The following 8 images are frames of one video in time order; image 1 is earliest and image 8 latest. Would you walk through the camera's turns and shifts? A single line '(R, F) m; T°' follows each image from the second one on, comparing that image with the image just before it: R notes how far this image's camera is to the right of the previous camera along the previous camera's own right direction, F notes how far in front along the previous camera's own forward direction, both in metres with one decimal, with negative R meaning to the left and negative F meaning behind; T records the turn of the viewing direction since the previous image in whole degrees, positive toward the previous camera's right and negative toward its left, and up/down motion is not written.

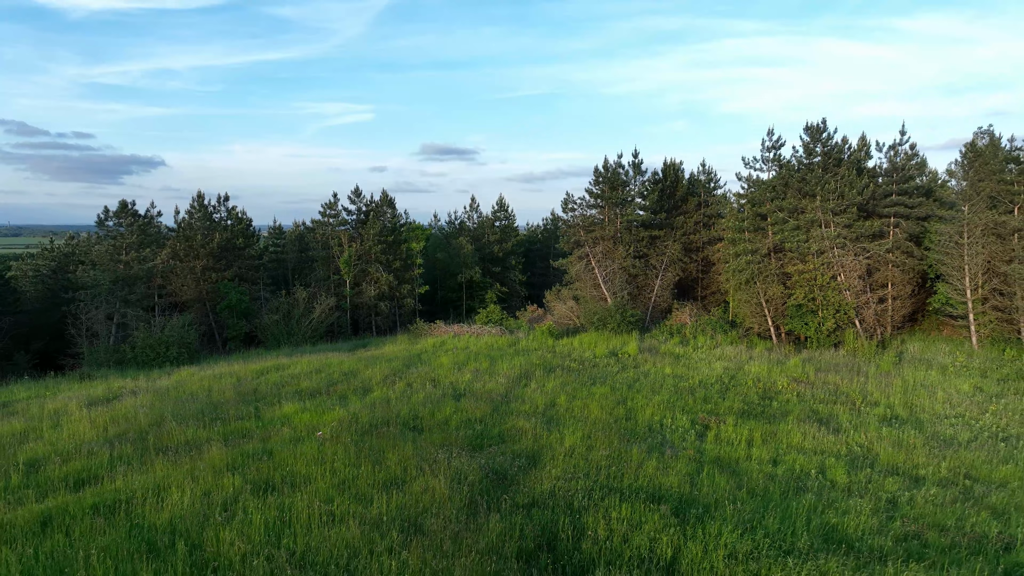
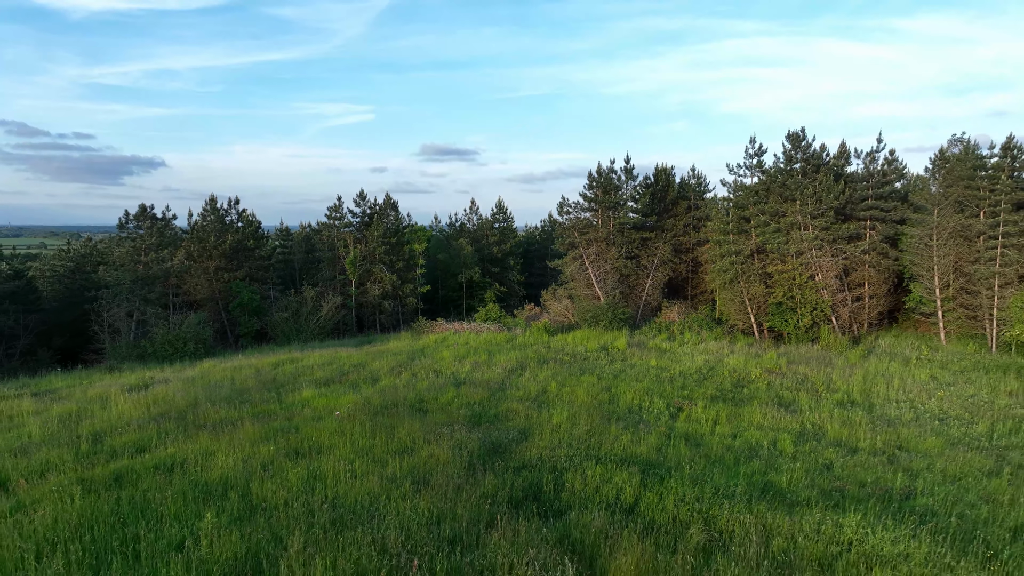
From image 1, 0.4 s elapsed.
(+0.1, -0.8) m; 0°
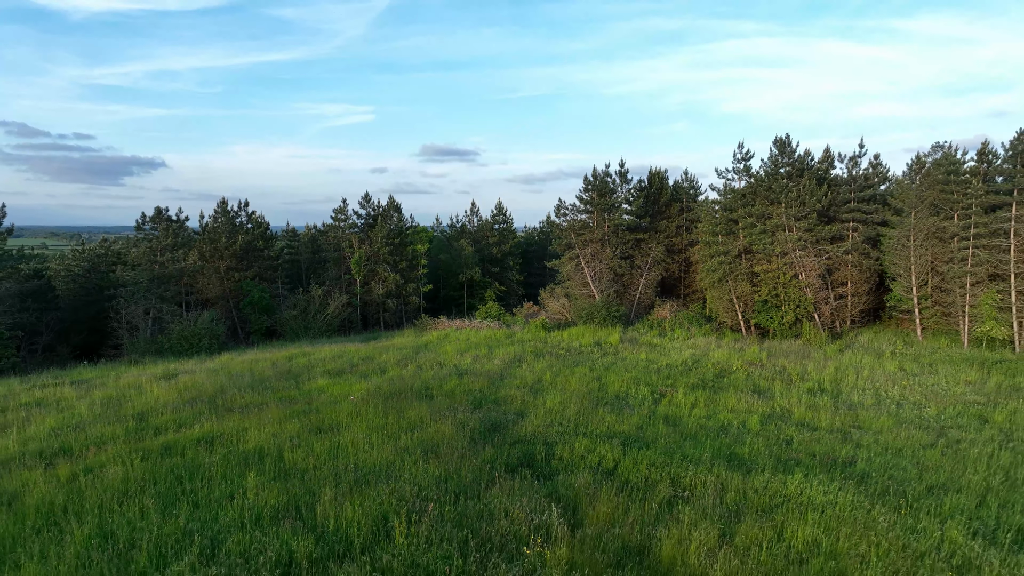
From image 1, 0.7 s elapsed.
(0.0, -0.7) m; 0°
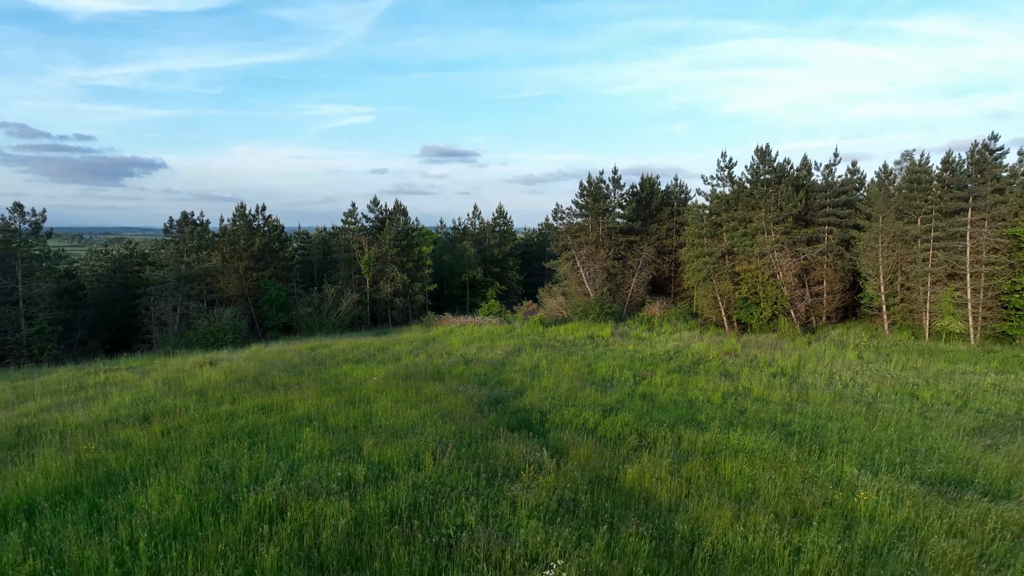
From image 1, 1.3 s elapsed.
(0.0, -1.2) m; 0°
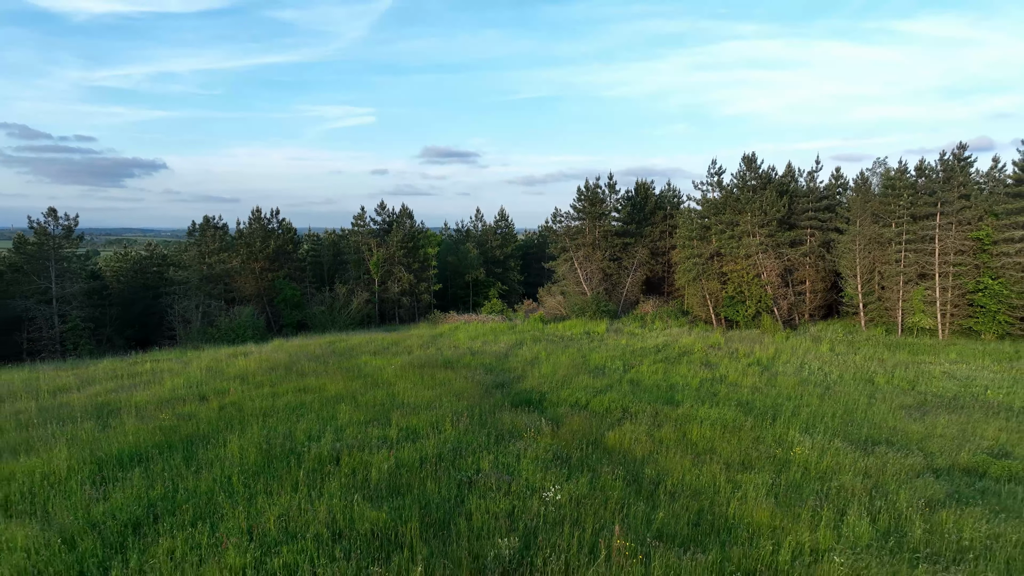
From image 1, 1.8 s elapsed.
(0.0, -1.0) m; 0°
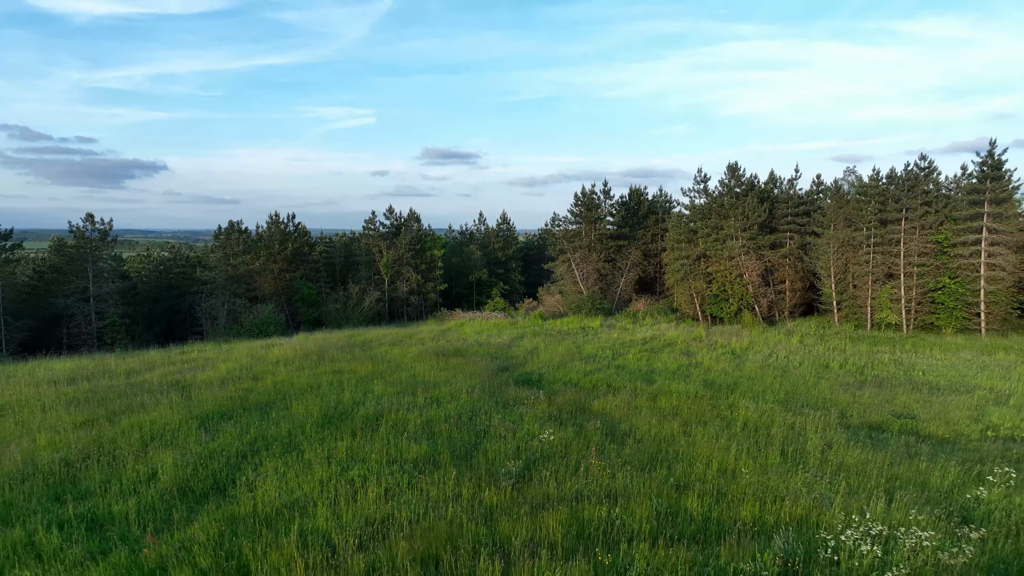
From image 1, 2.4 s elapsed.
(-0.1, -1.4) m; 0°
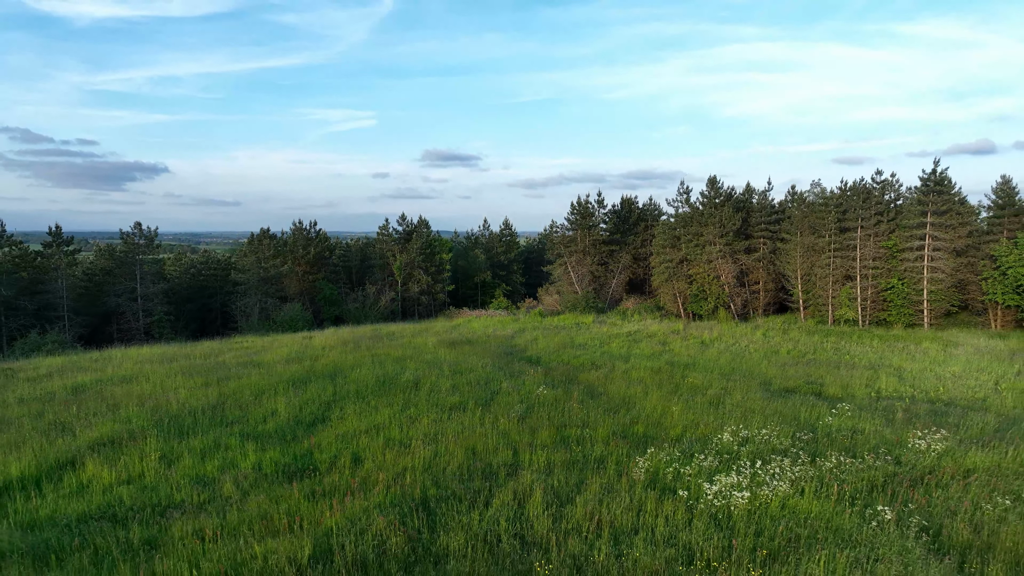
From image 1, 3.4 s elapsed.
(-0.1, -2.1) m; 0°
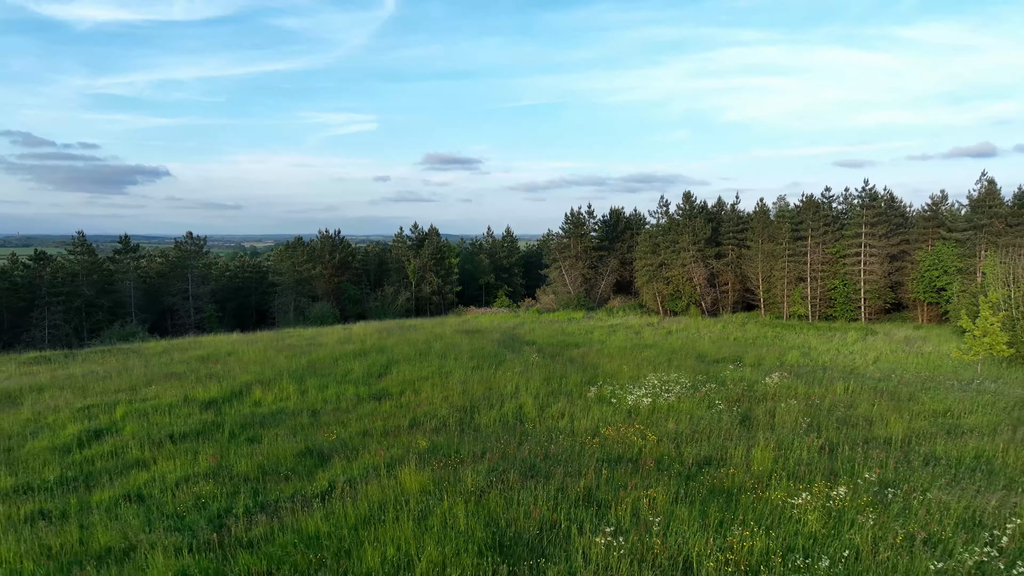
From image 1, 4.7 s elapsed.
(0.0, -3.0) m; 0°
